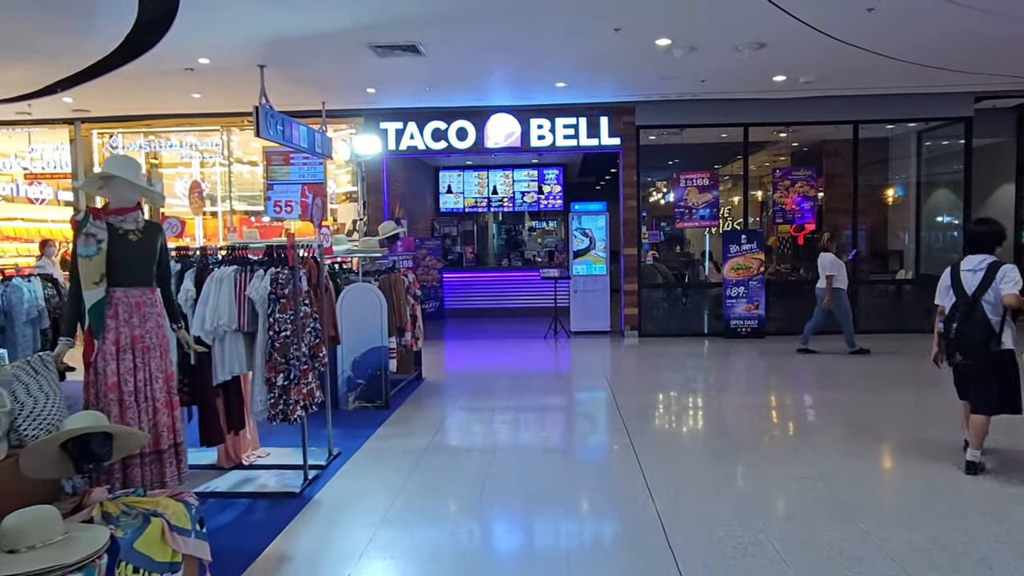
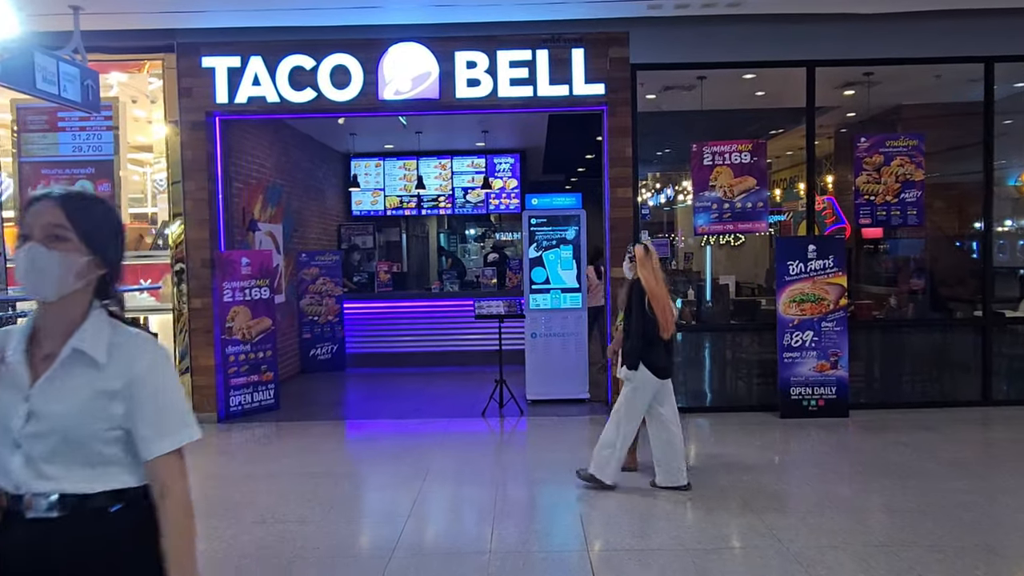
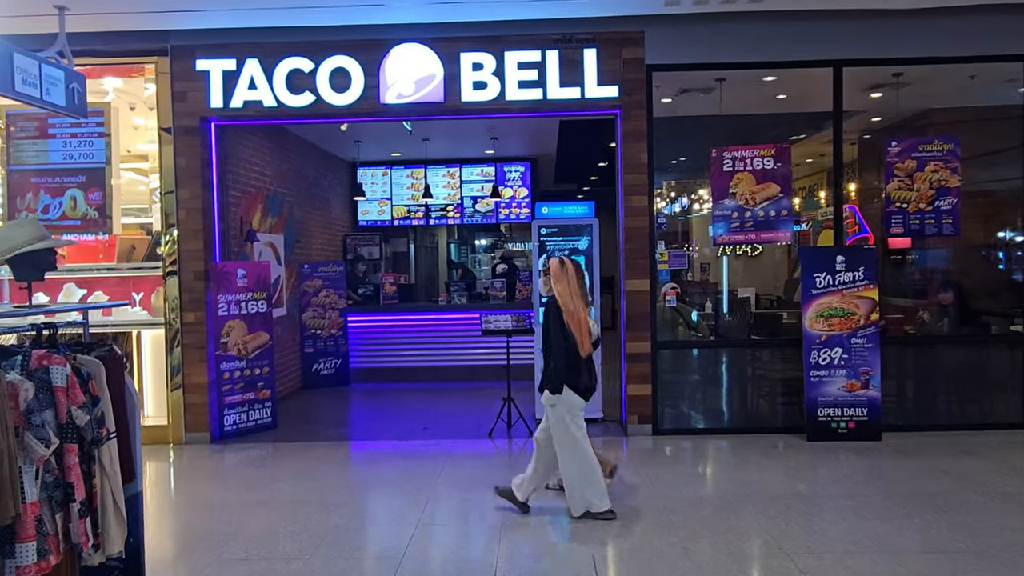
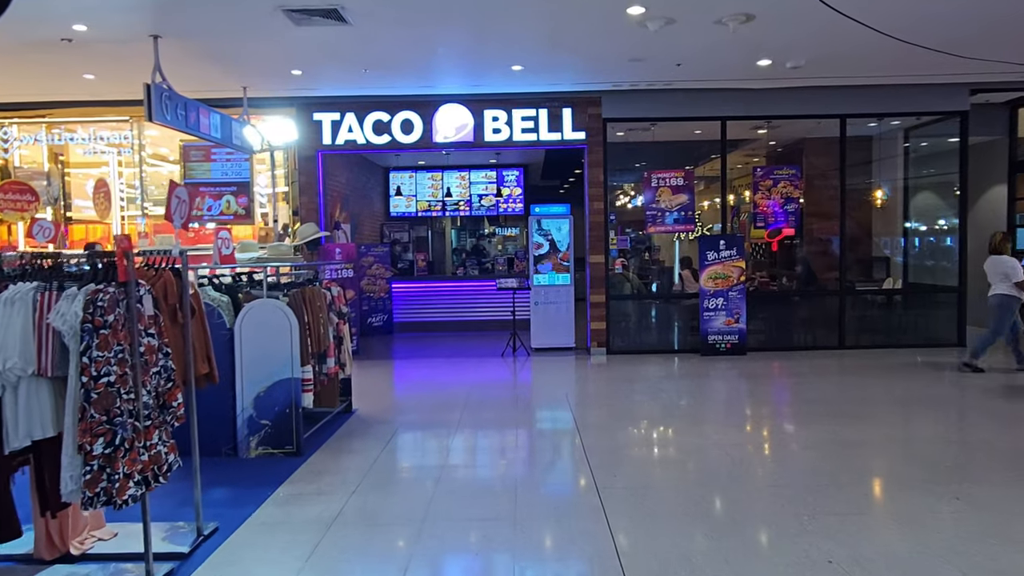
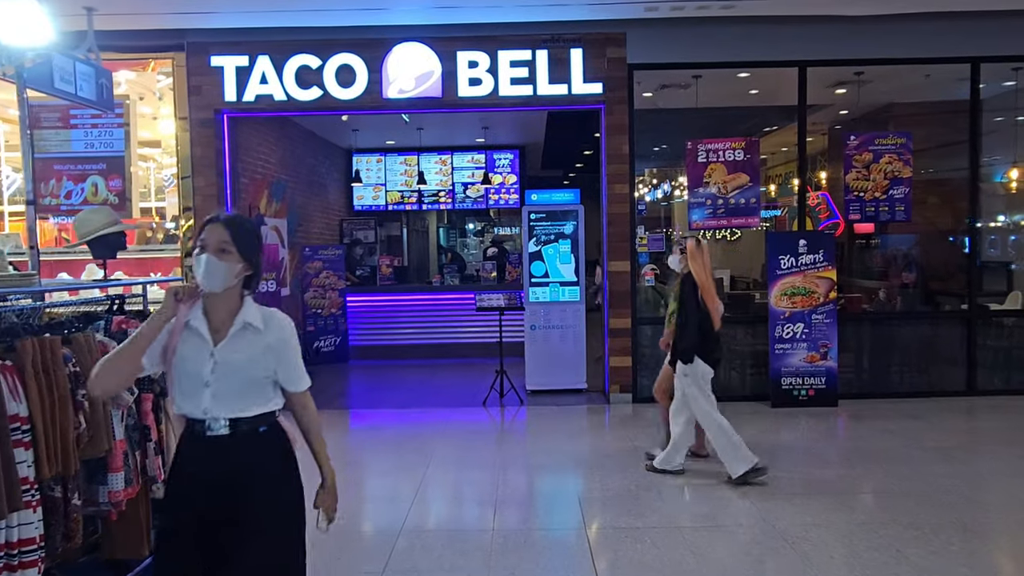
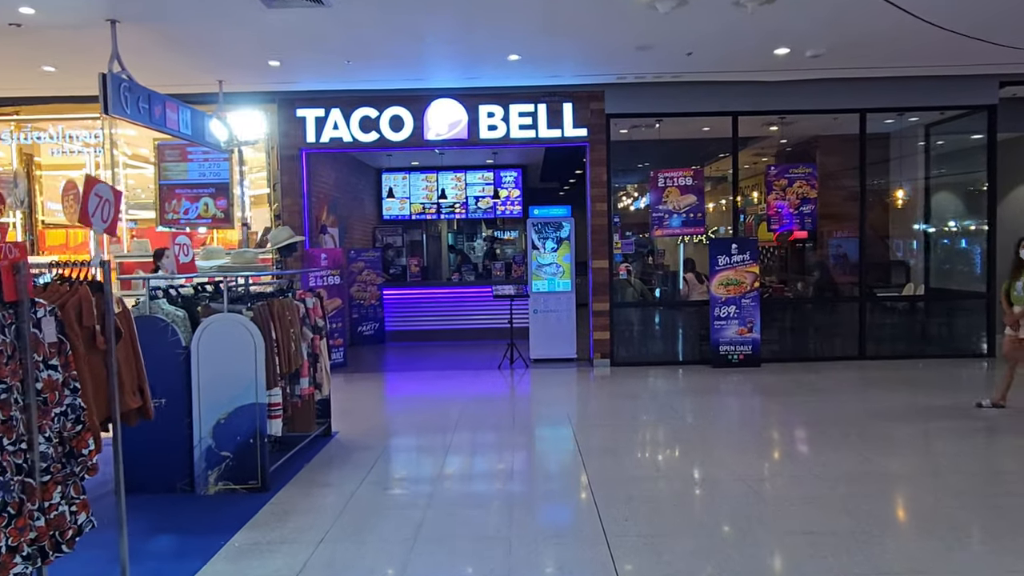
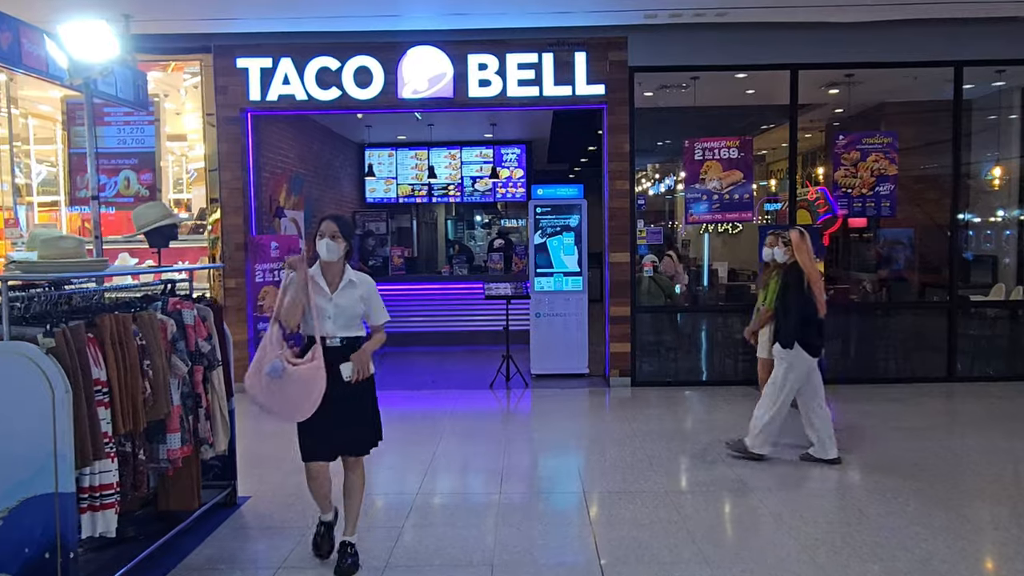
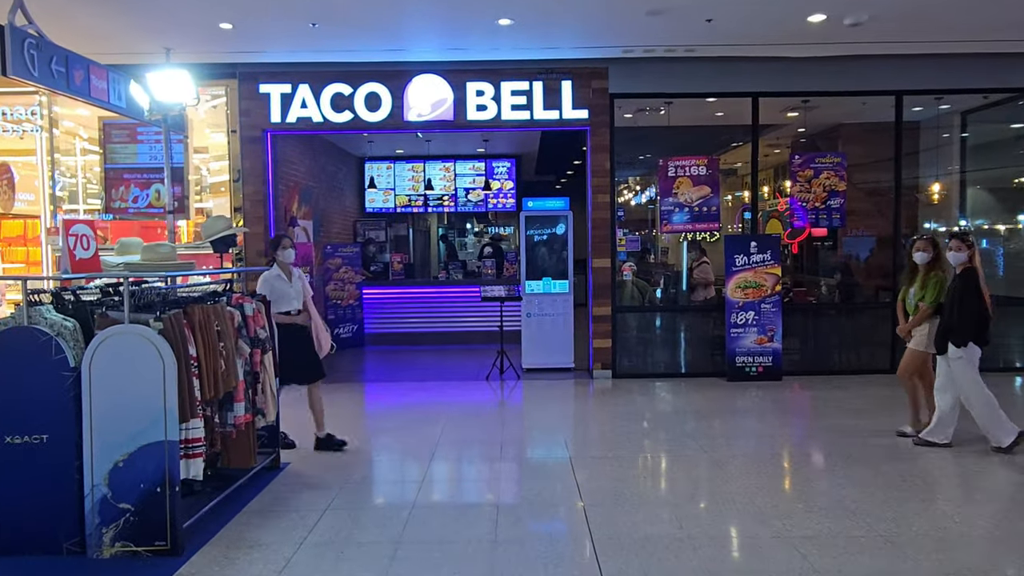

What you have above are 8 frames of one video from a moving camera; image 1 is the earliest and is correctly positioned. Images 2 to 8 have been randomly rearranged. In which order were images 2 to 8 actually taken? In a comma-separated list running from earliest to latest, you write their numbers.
4, 6, 8, 7, 5, 2, 3
